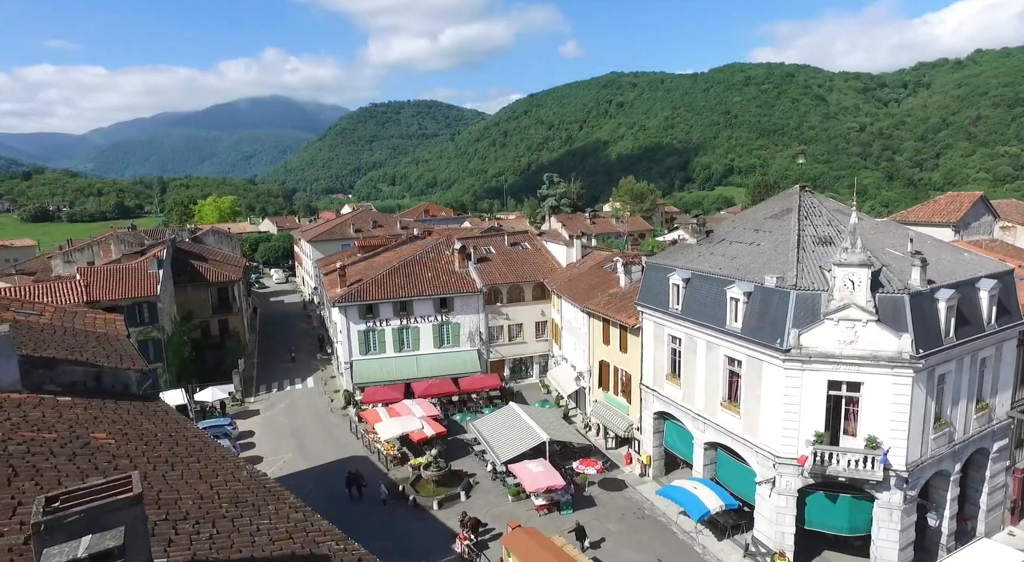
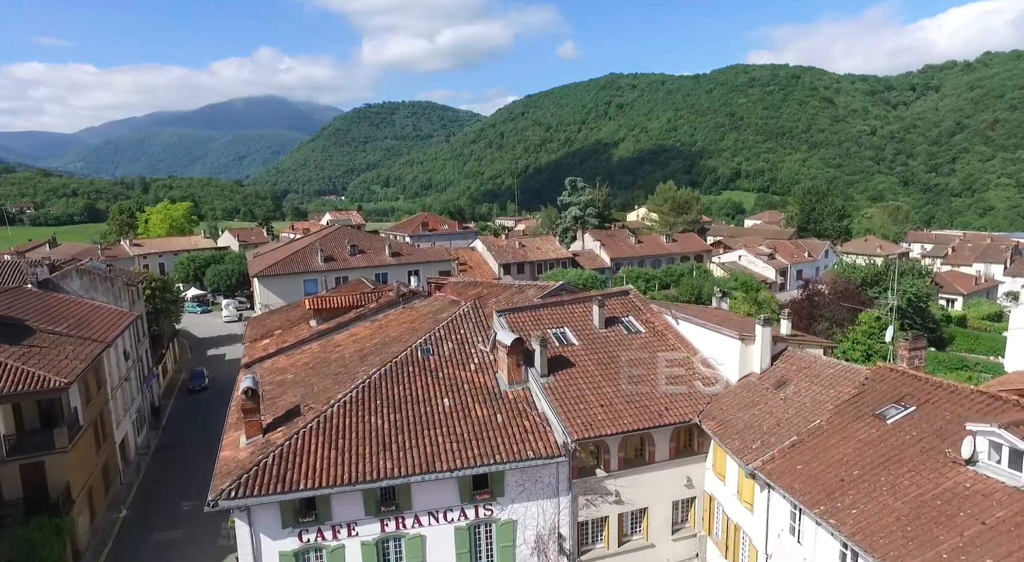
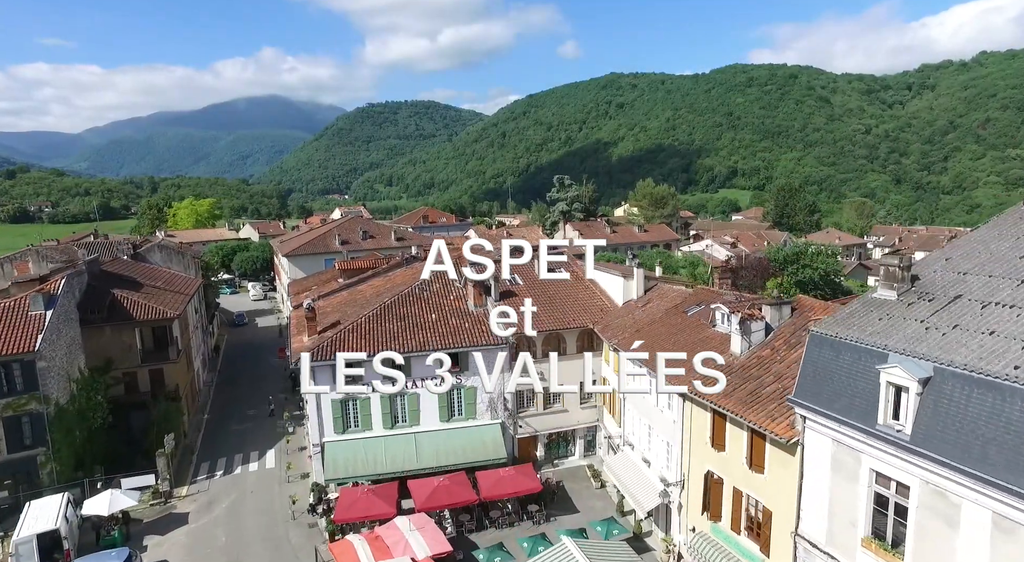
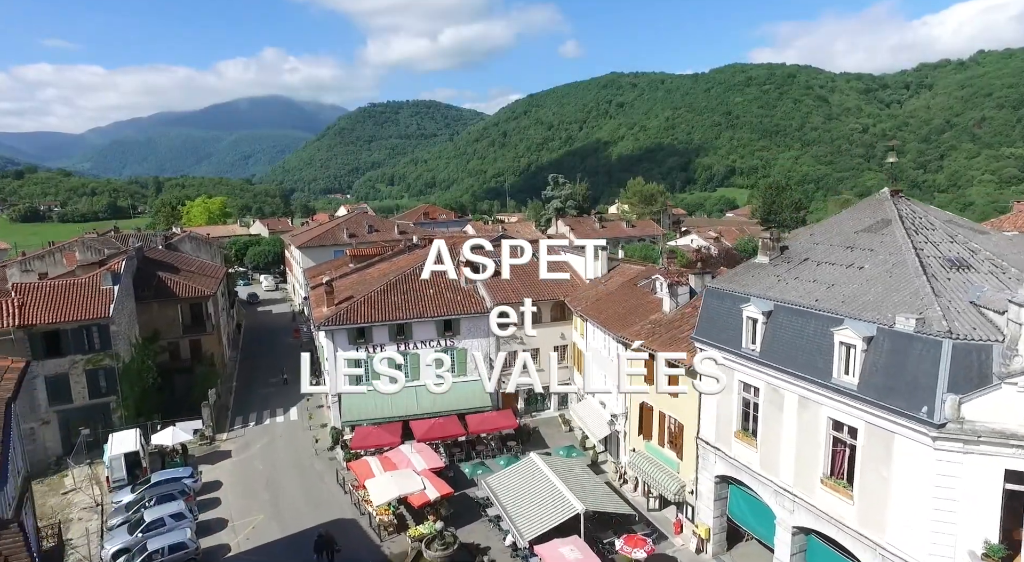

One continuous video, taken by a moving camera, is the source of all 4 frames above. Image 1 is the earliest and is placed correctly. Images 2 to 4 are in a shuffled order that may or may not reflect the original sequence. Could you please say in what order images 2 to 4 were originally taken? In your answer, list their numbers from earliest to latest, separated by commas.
4, 3, 2
